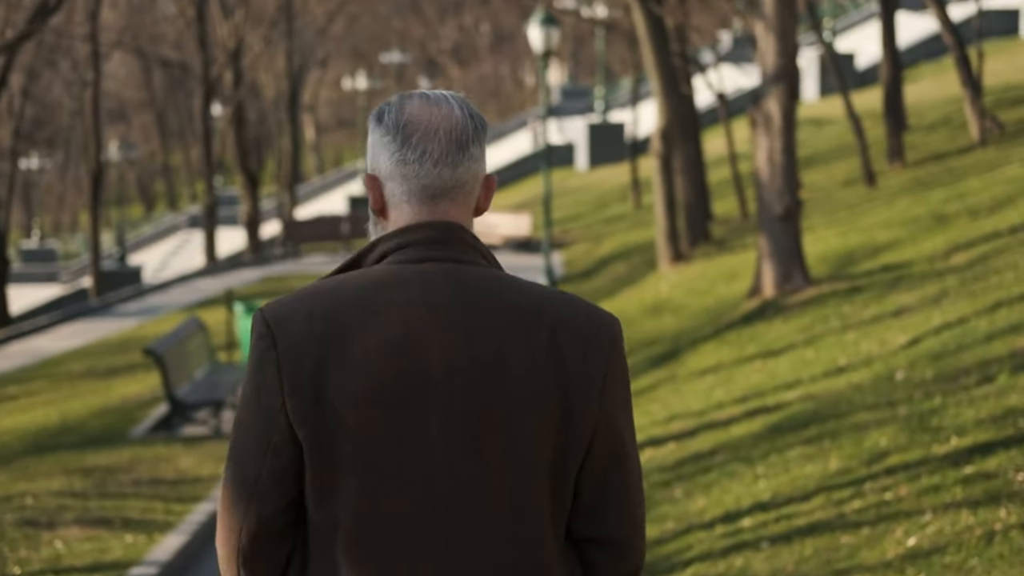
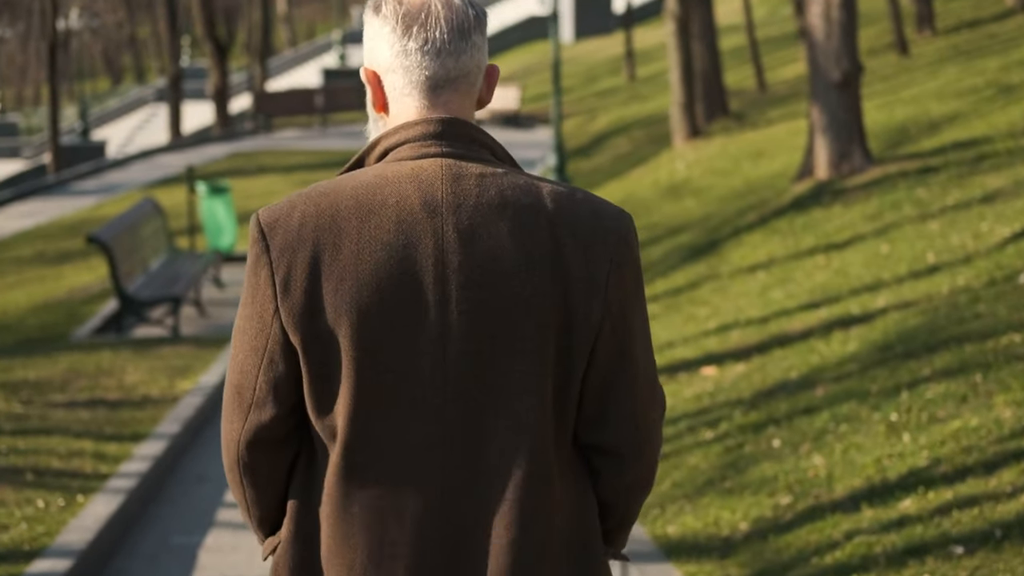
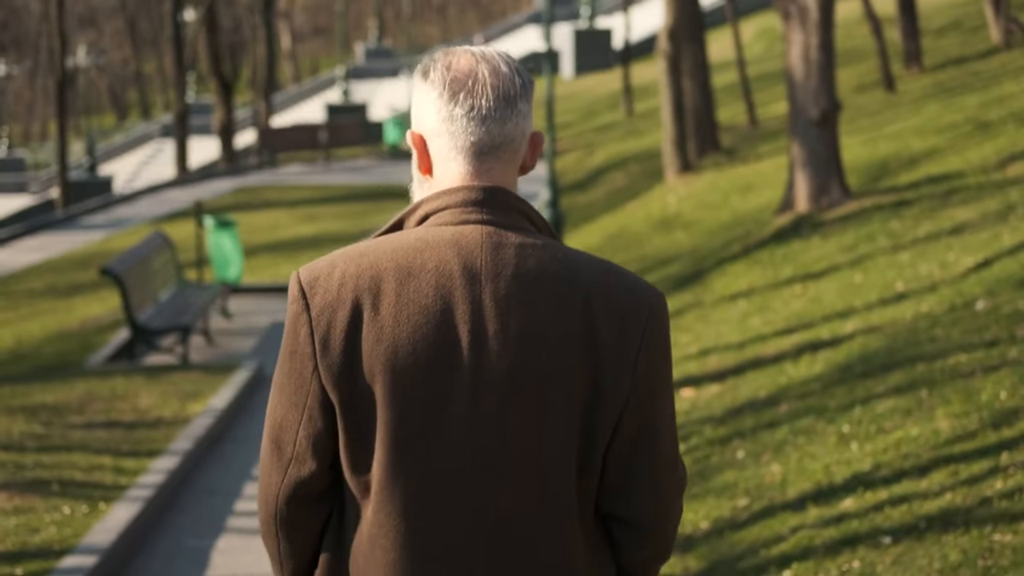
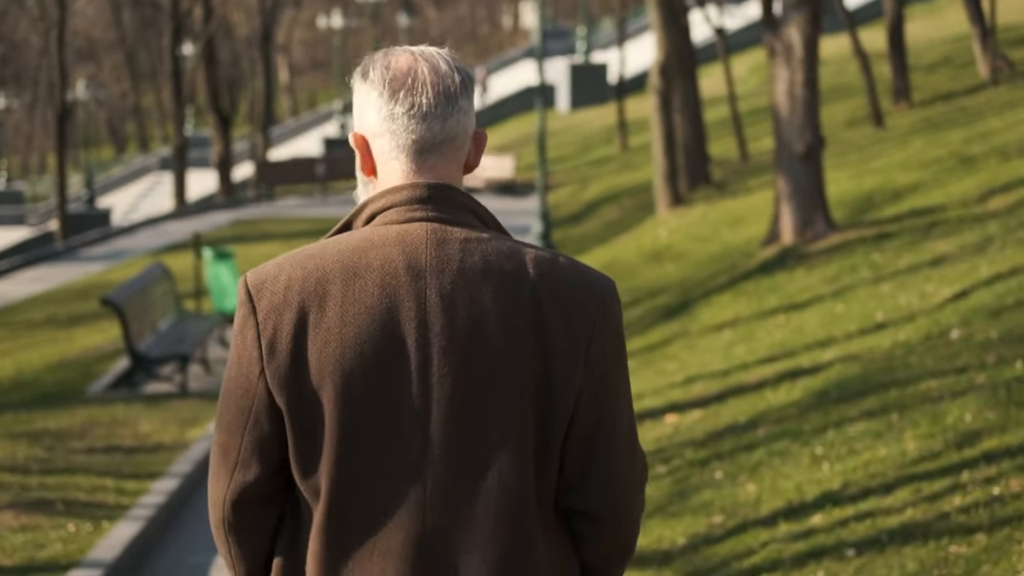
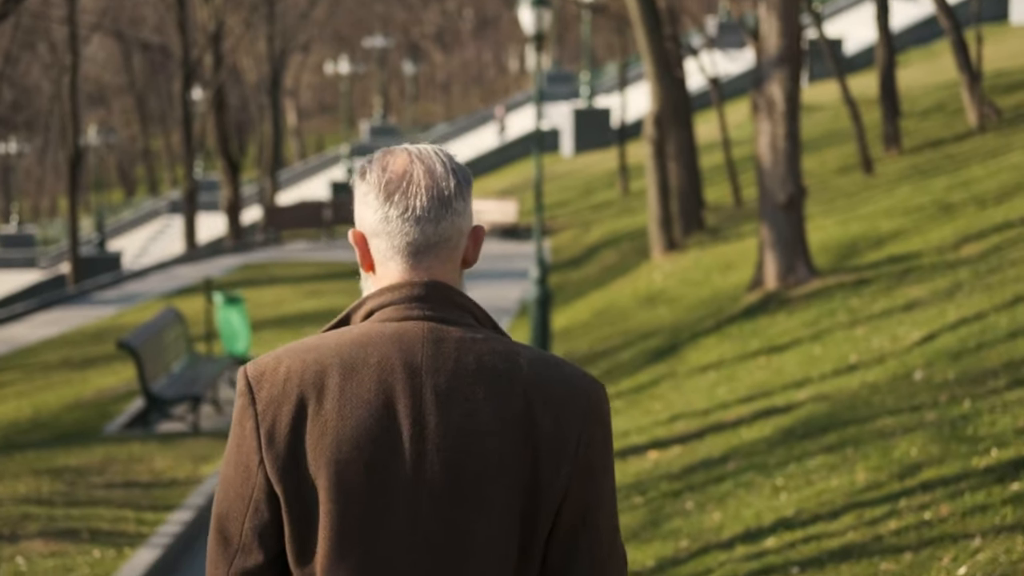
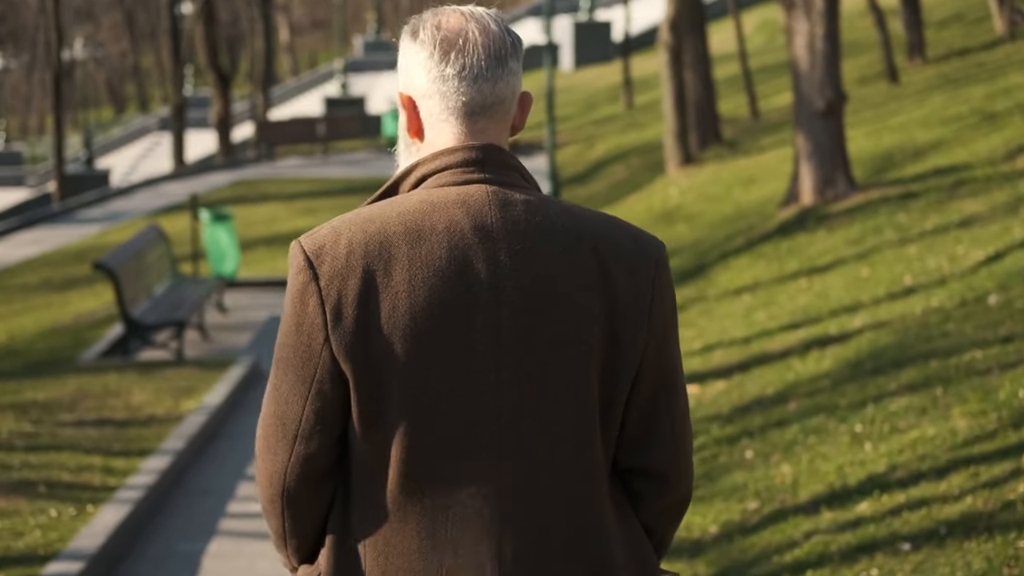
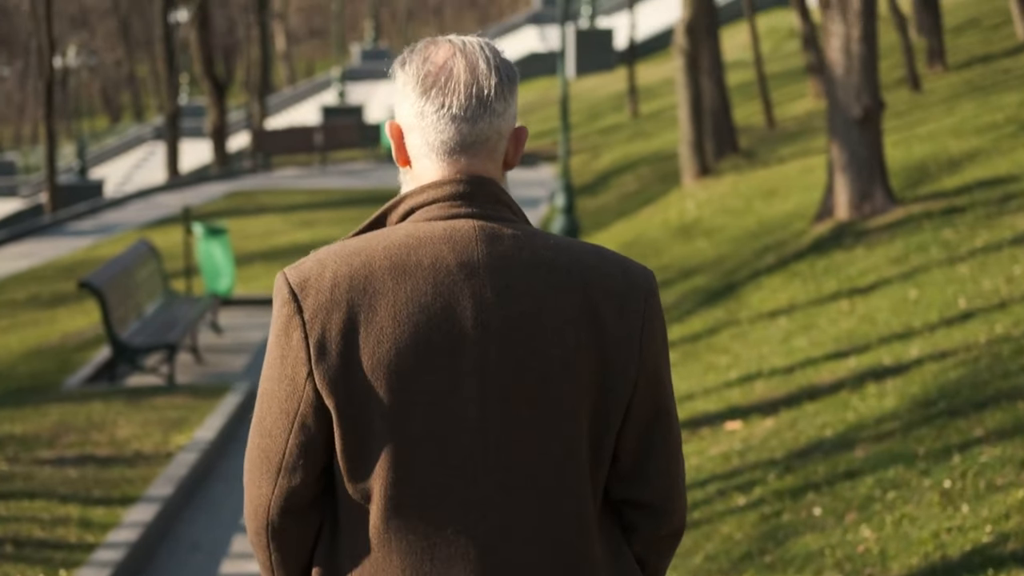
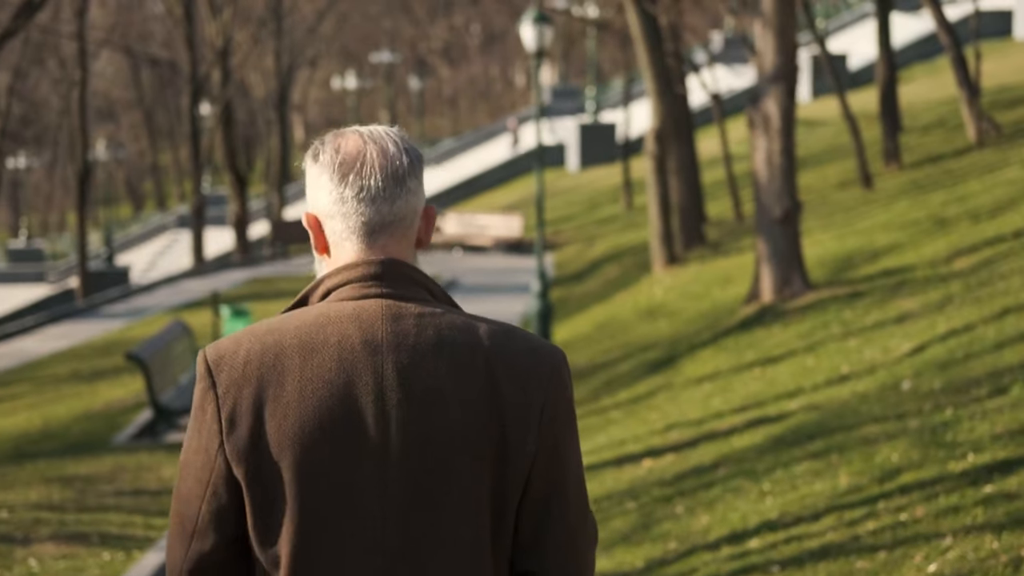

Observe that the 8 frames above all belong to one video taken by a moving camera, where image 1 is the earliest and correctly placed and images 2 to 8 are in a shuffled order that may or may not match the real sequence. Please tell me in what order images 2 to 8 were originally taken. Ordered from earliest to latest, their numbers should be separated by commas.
8, 5, 4, 3, 6, 2, 7
